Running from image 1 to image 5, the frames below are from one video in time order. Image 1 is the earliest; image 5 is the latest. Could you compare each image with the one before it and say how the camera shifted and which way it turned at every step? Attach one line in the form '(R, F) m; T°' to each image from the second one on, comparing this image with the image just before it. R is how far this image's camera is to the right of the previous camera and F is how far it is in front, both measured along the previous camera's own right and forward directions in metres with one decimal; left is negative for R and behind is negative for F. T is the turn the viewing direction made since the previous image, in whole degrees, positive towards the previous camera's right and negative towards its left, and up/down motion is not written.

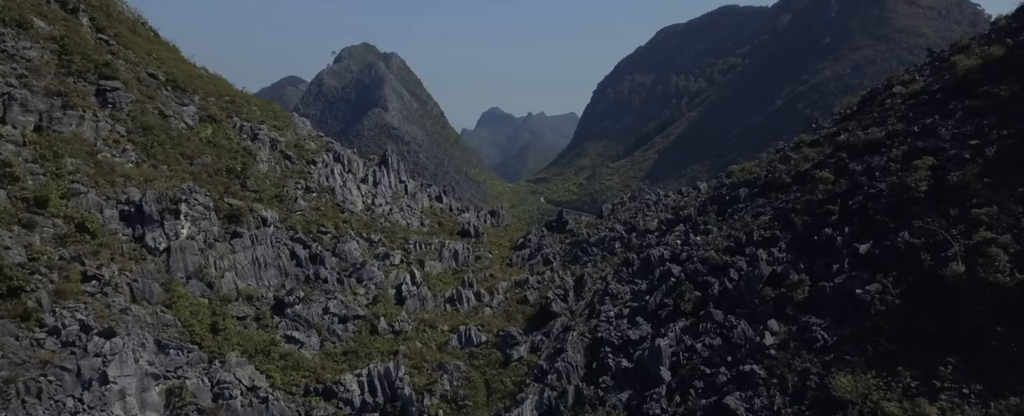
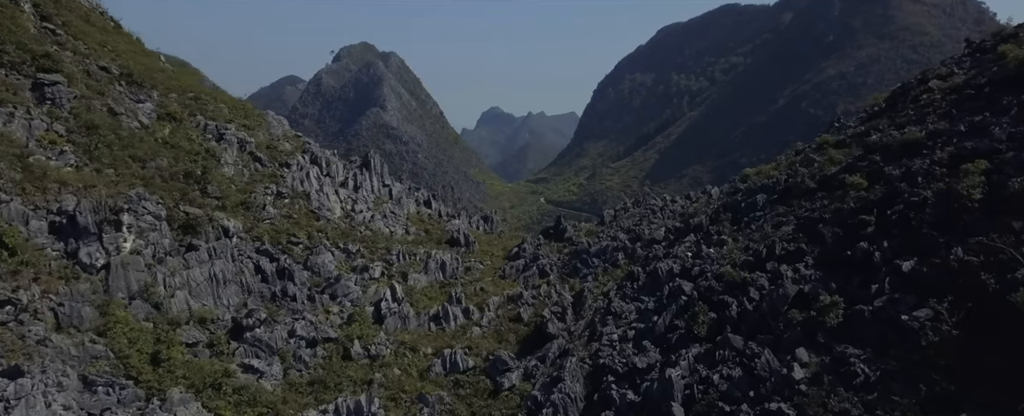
(+0.3, +2.7) m; 0°
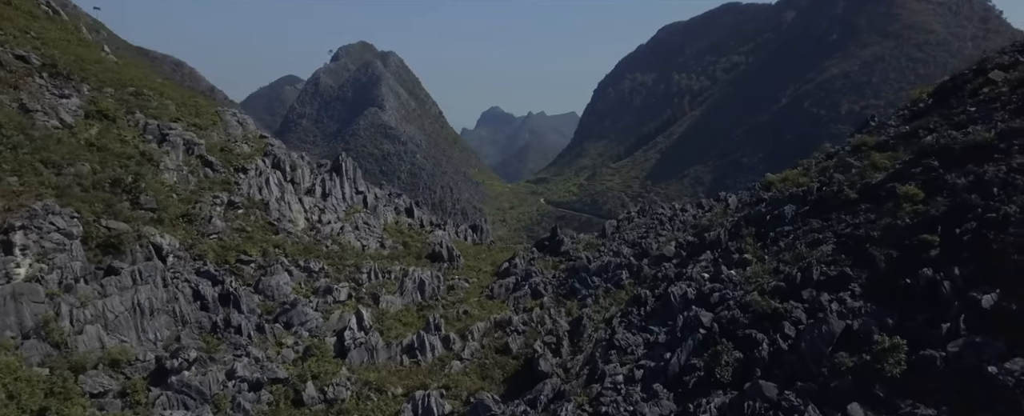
(+0.4, +3.6) m; 0°
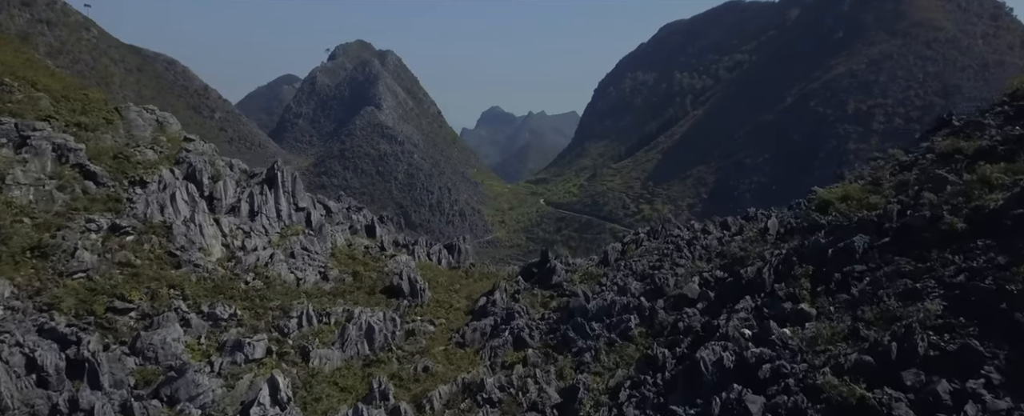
(+0.7, +5.6) m; 0°
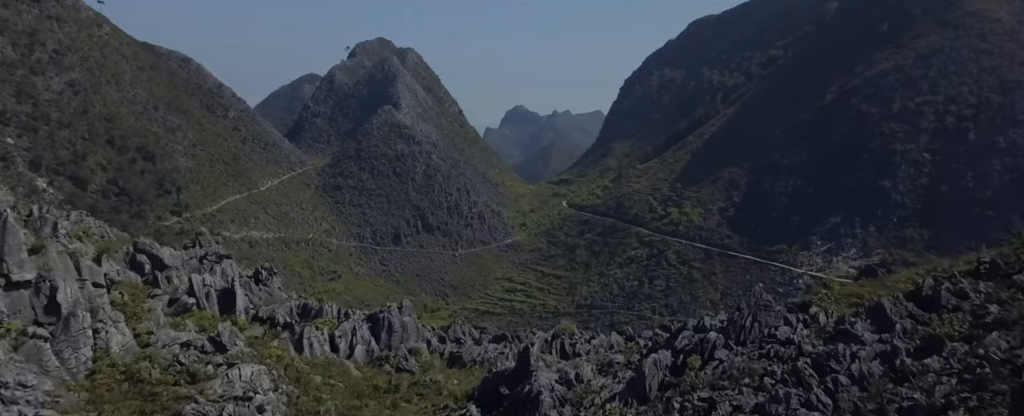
(+1.4, +11.8) m; -2°
